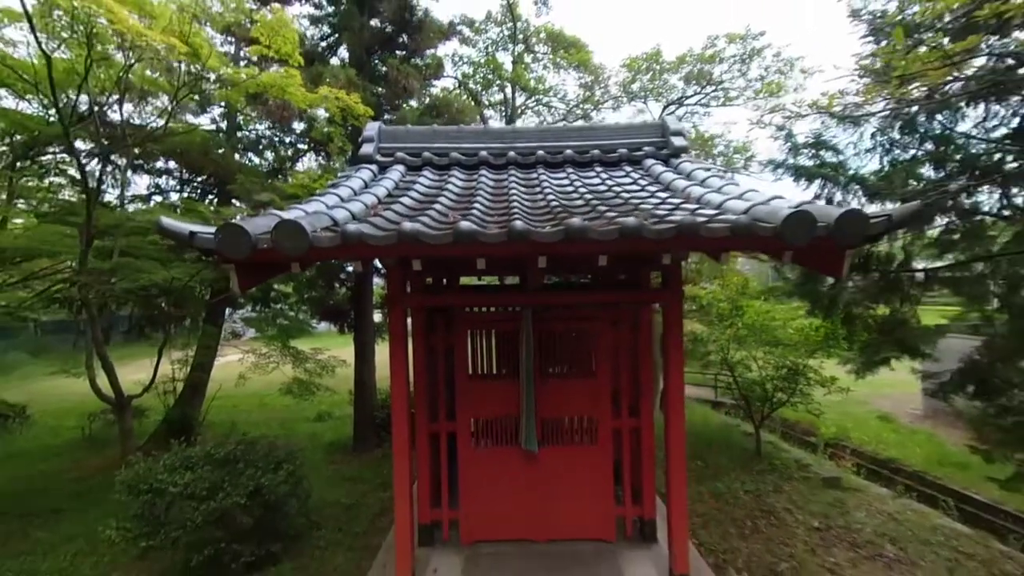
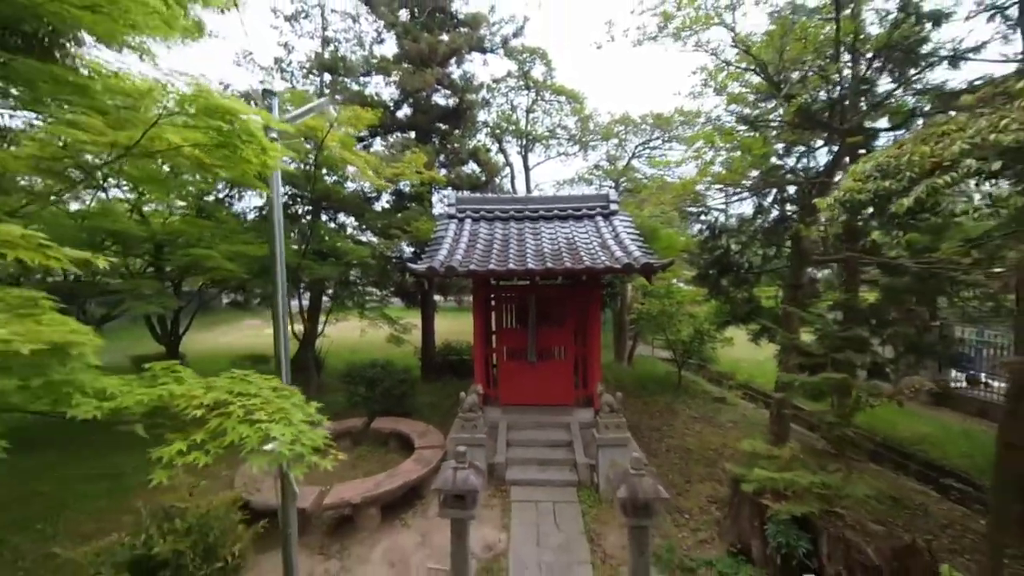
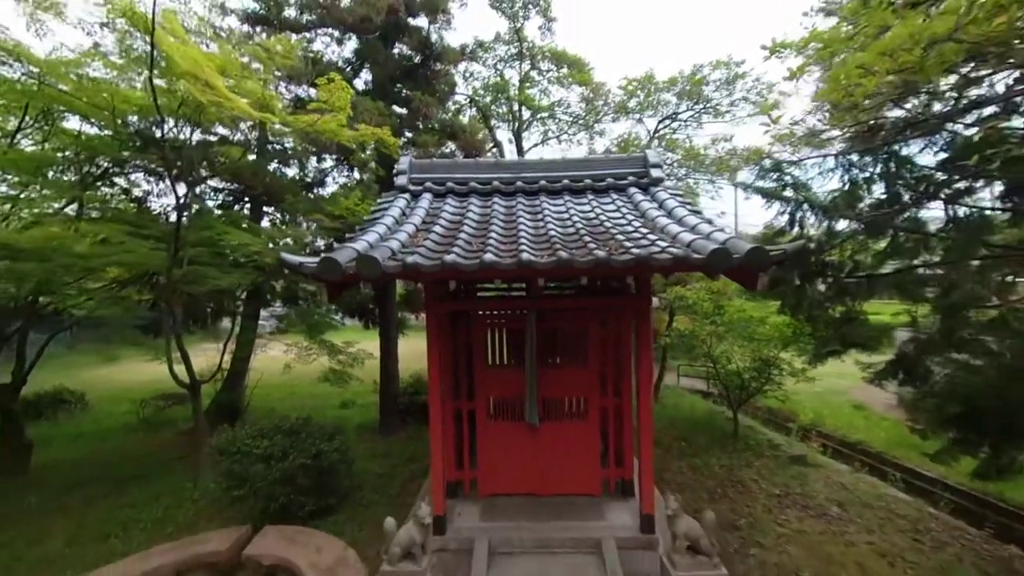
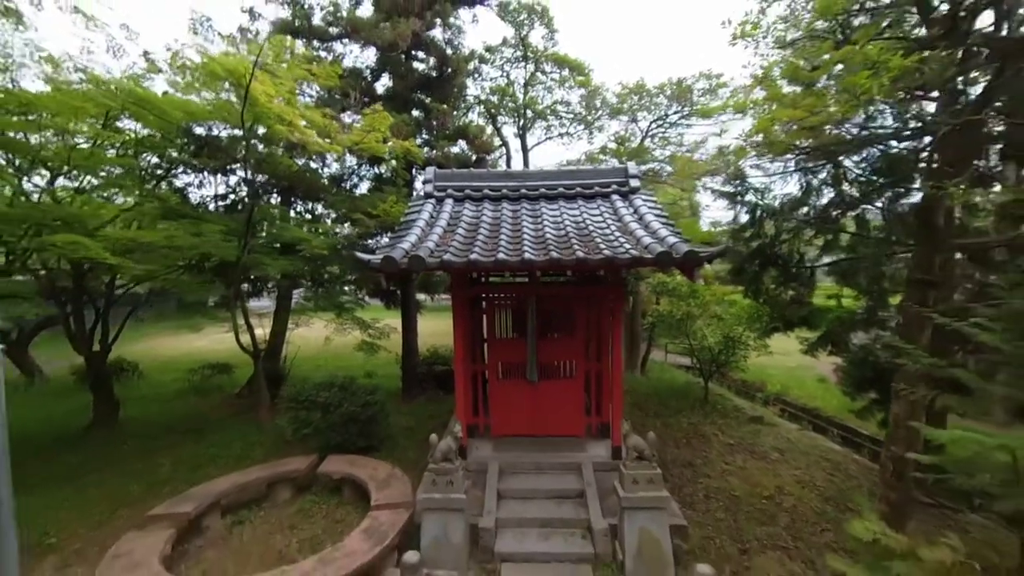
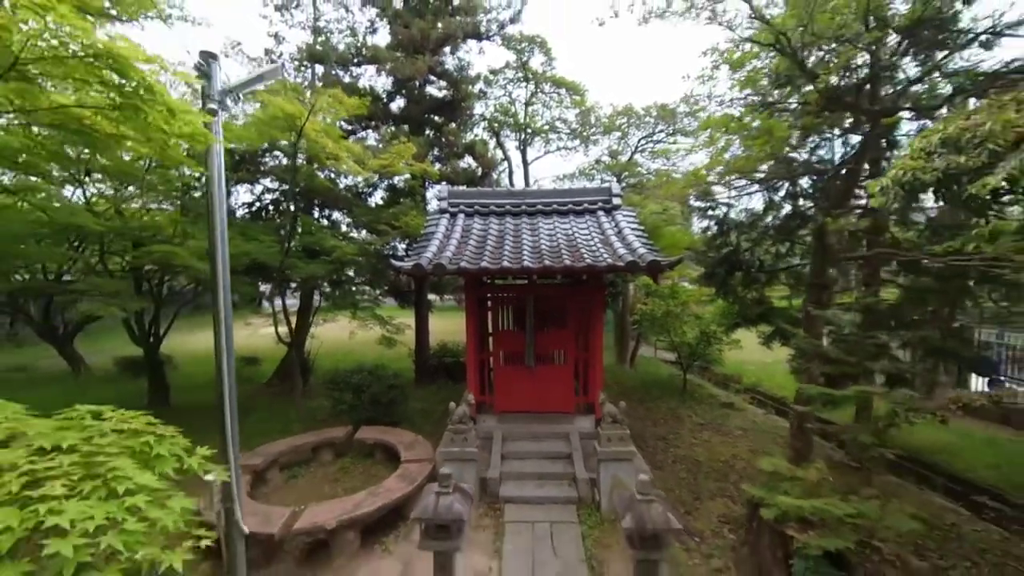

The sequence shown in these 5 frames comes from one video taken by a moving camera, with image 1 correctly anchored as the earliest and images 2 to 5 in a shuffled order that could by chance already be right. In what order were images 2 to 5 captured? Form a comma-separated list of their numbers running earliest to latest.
3, 4, 5, 2
